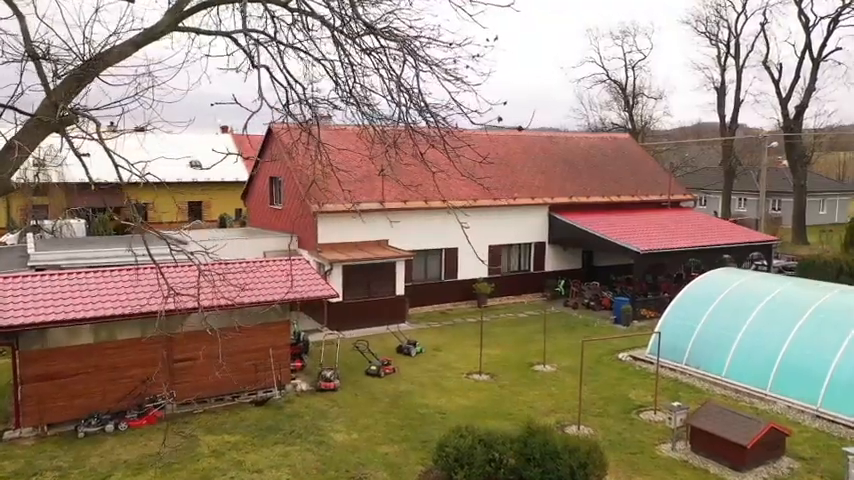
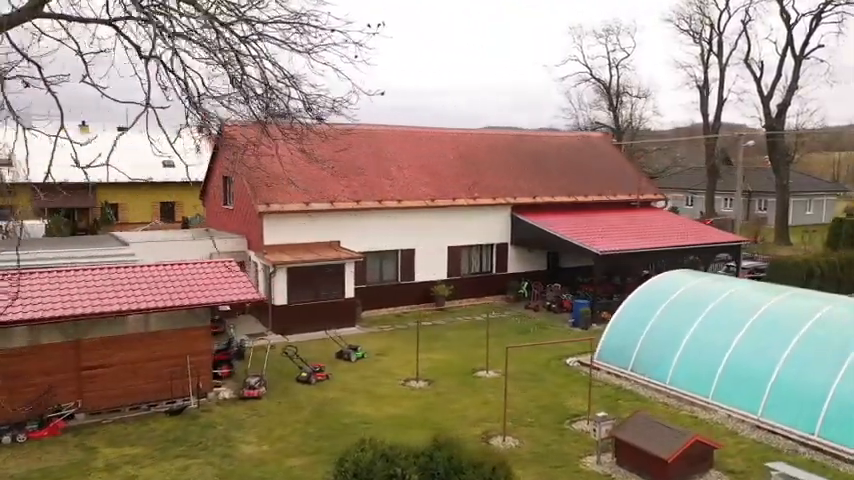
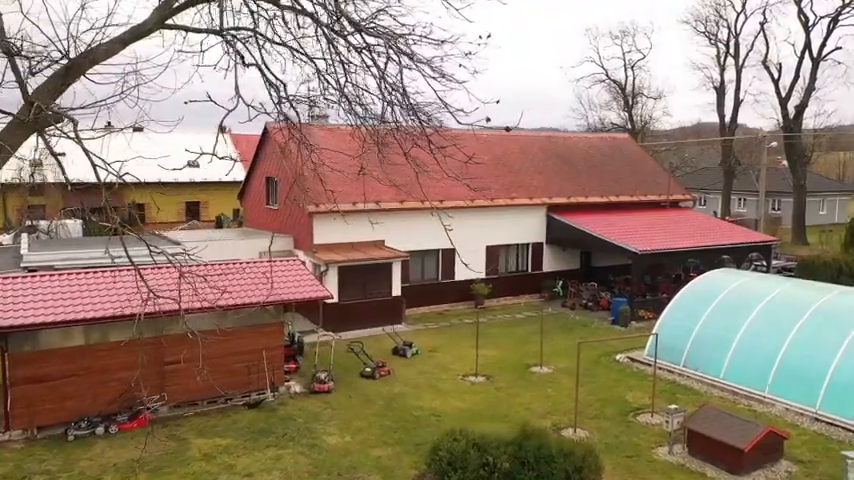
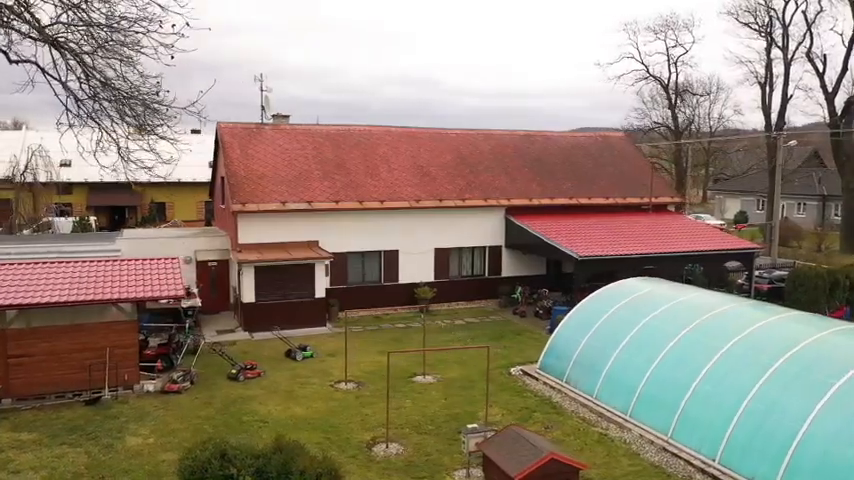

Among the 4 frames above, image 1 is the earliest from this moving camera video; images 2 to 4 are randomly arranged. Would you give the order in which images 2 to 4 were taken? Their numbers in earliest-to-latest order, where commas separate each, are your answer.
3, 2, 4
